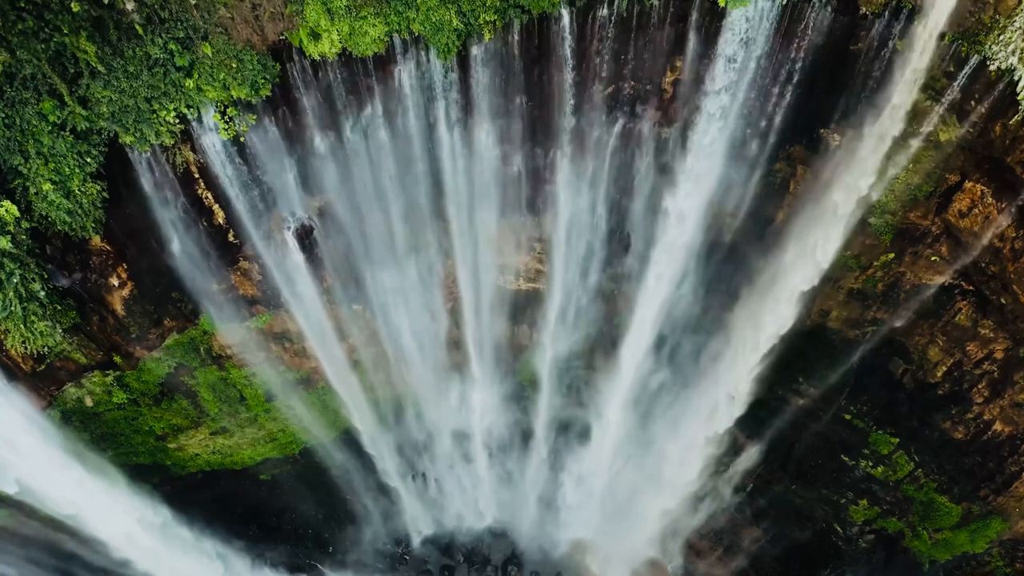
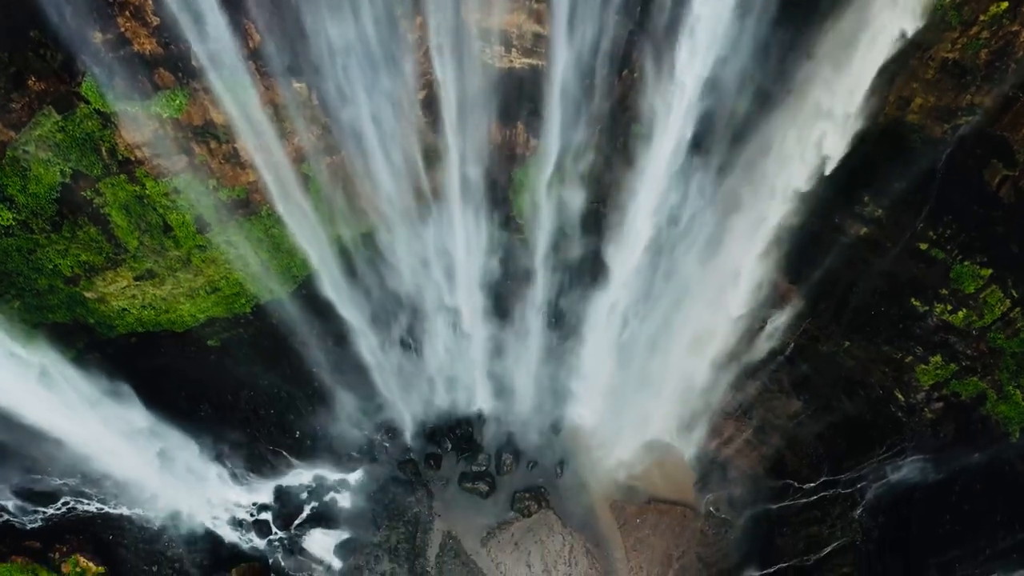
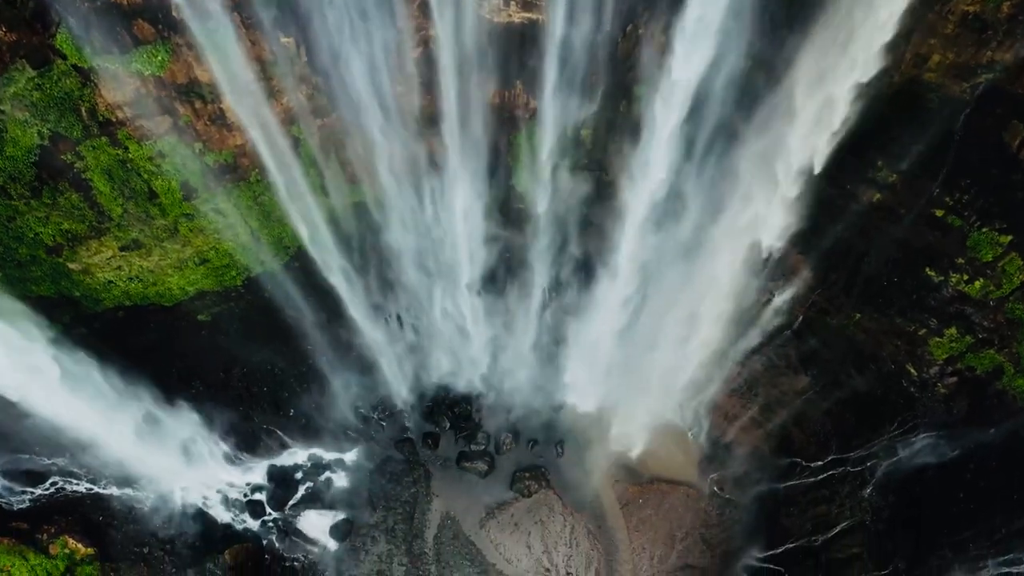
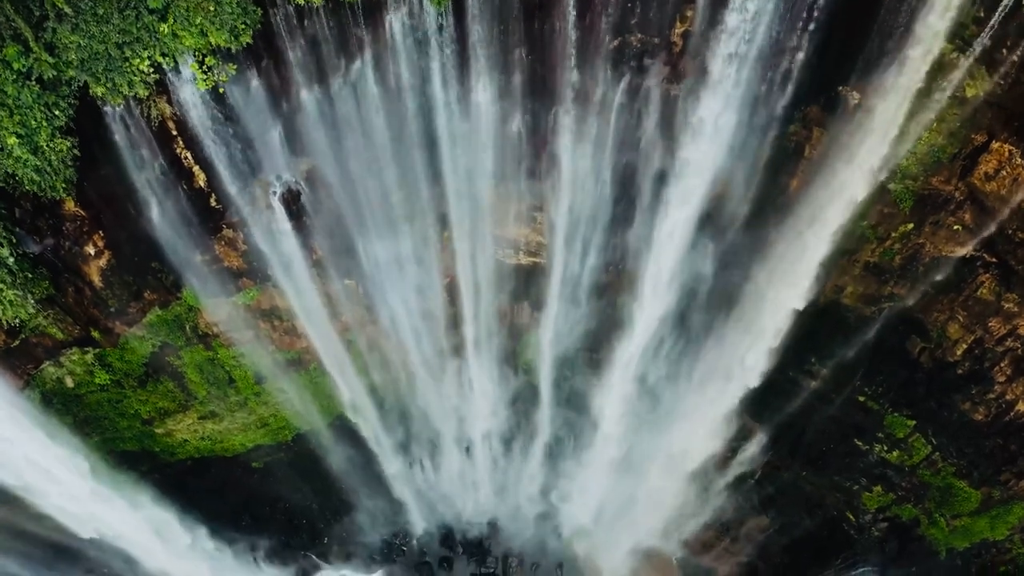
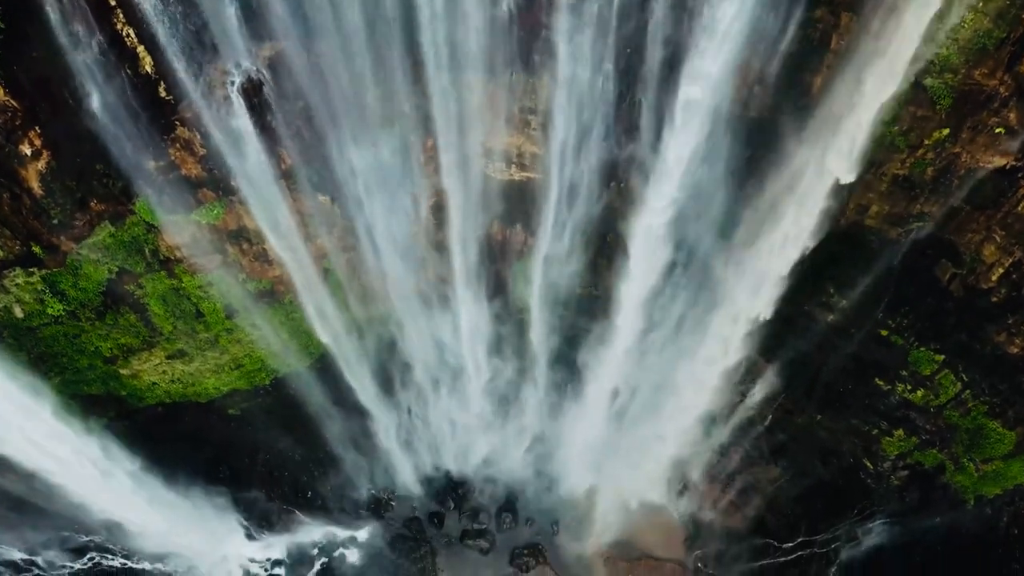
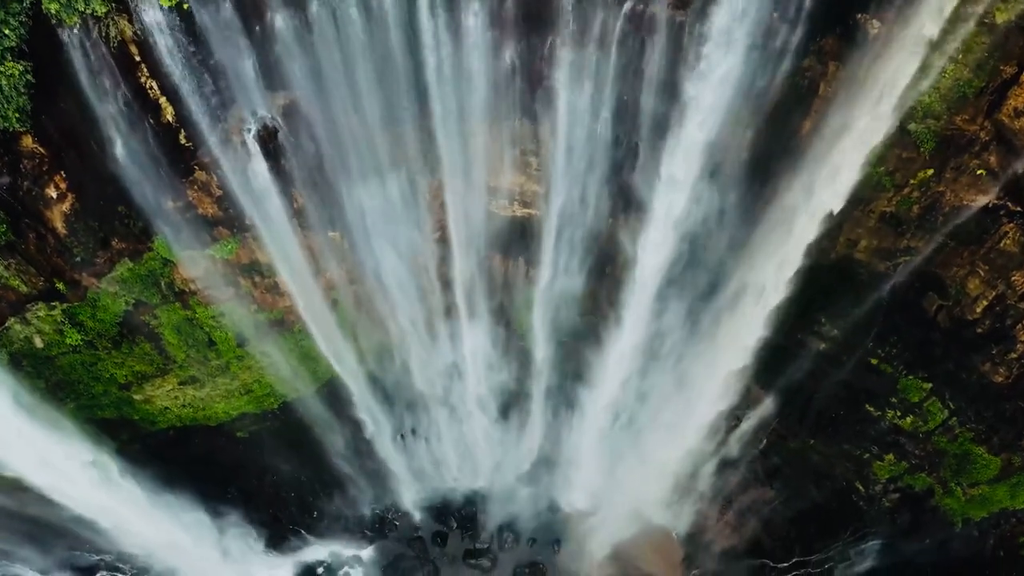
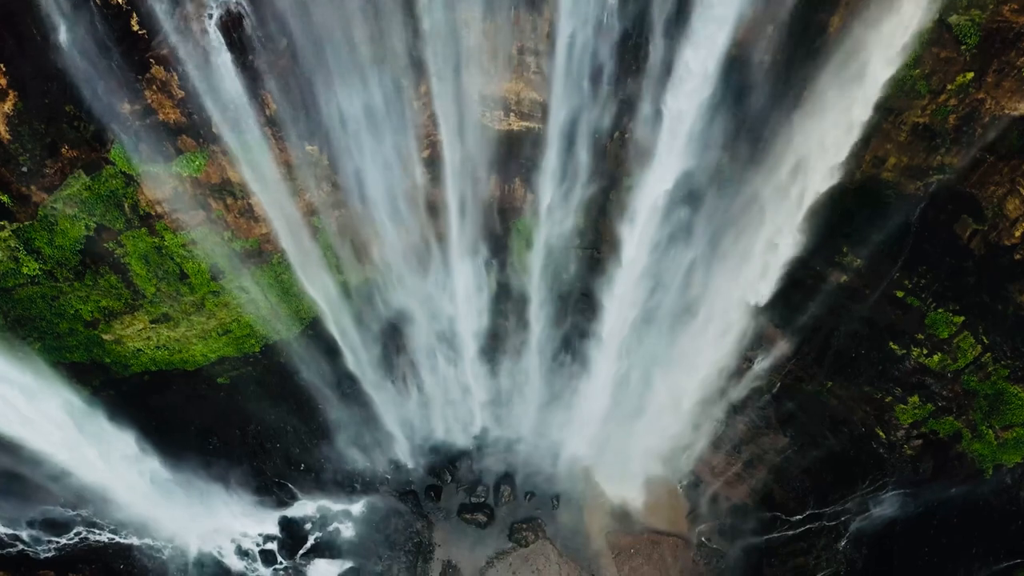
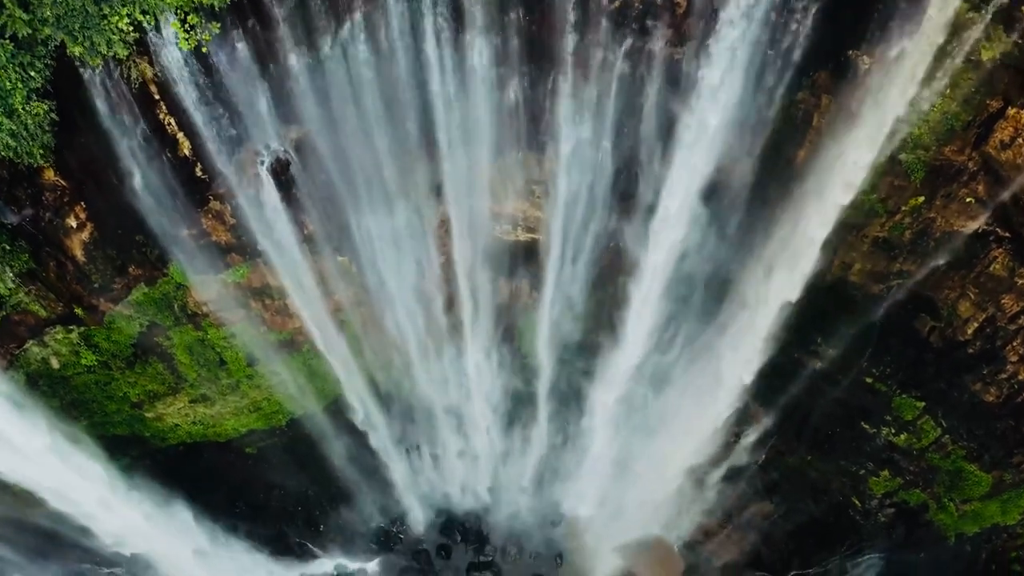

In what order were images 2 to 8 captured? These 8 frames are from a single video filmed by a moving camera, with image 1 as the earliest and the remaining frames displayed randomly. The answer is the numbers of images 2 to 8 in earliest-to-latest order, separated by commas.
4, 8, 6, 5, 7, 2, 3
